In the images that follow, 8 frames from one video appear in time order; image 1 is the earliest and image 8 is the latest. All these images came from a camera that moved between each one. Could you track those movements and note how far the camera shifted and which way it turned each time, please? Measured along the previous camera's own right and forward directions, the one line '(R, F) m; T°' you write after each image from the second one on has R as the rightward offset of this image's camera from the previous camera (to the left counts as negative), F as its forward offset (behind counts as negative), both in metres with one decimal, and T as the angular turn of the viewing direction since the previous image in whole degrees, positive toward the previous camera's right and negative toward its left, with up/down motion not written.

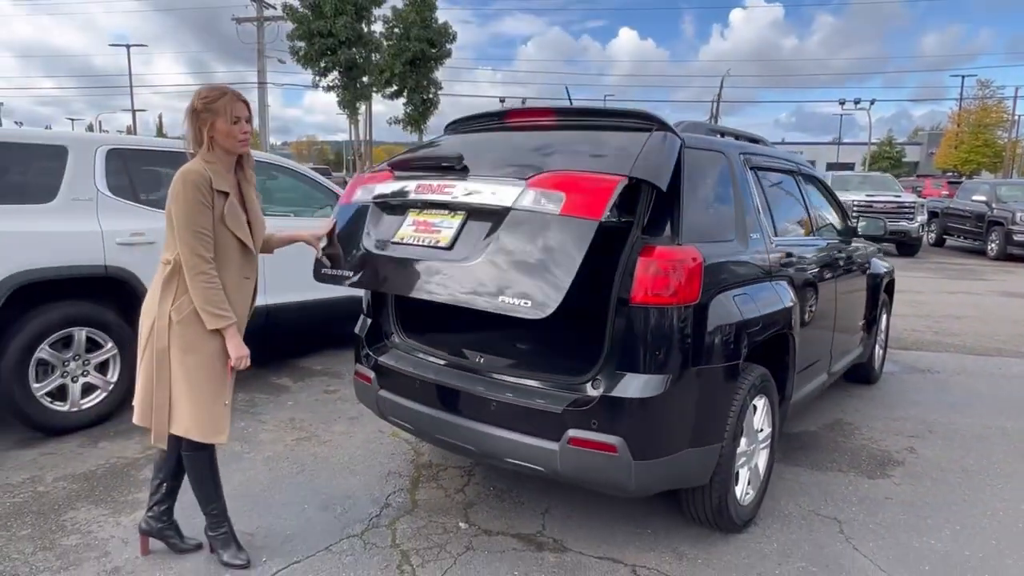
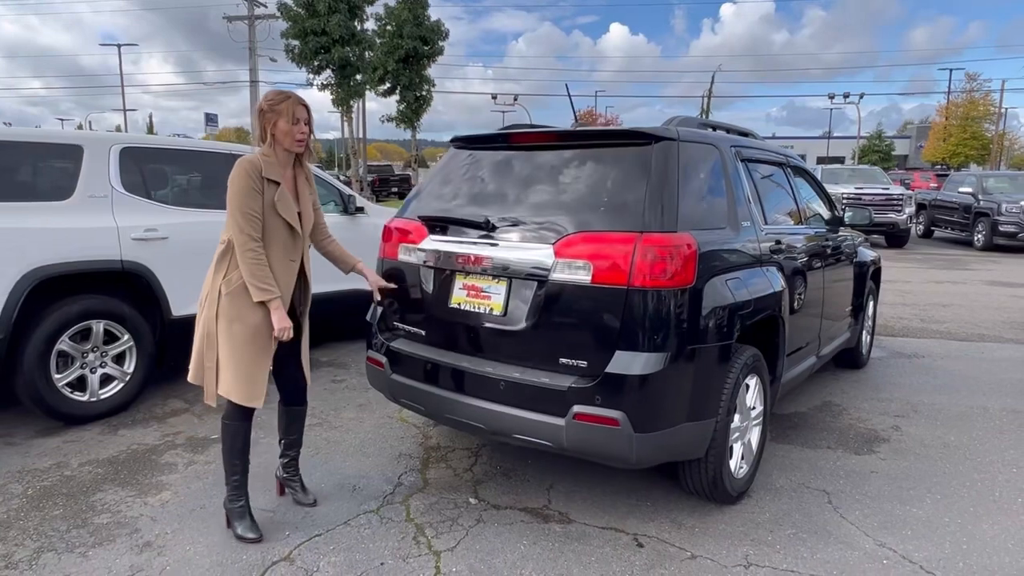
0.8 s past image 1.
(-0.1, -0.2) m; +1°
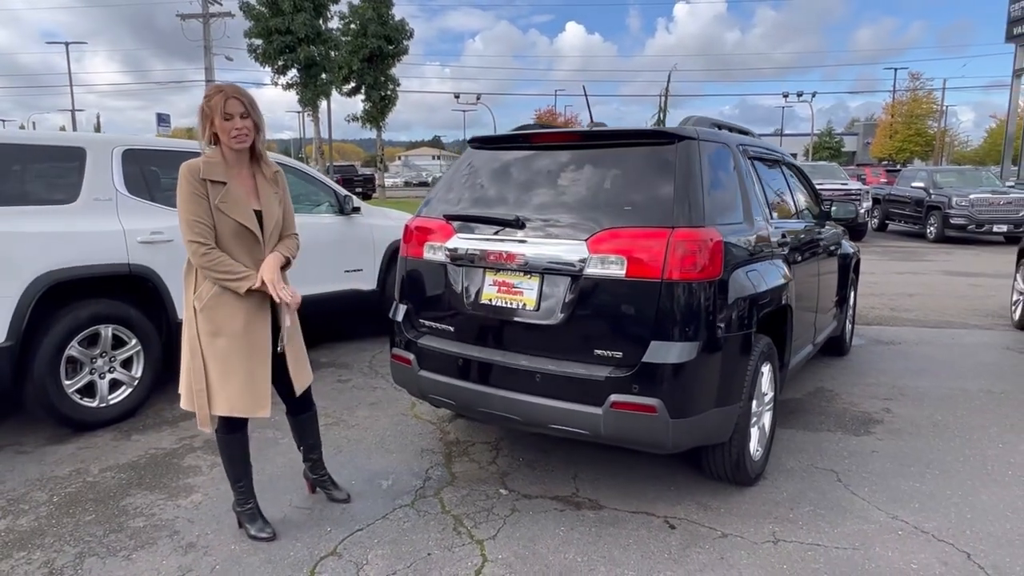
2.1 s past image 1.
(-0.3, -0.1) m; +3°
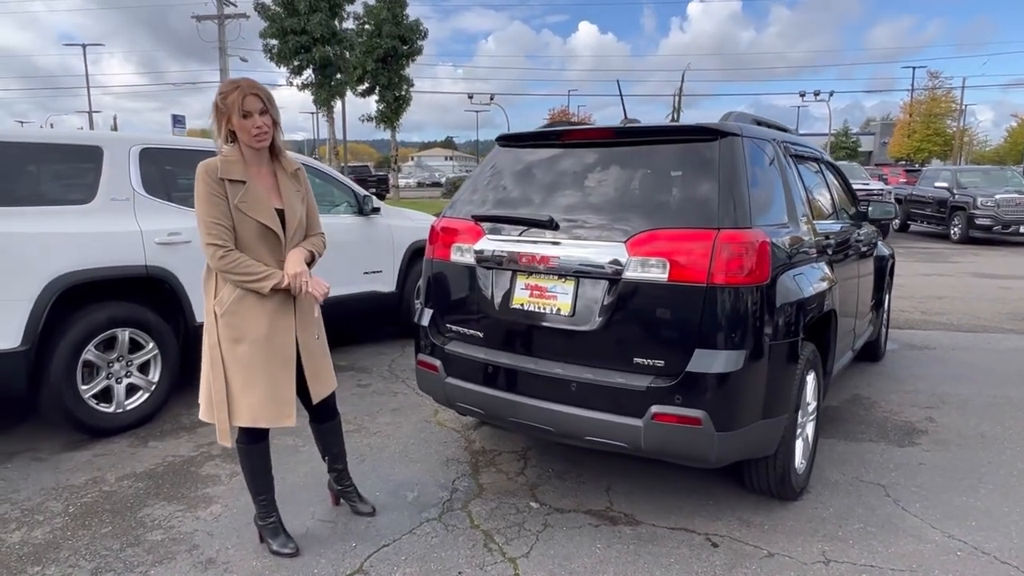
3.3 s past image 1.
(-0.1, +0.2) m; -1°
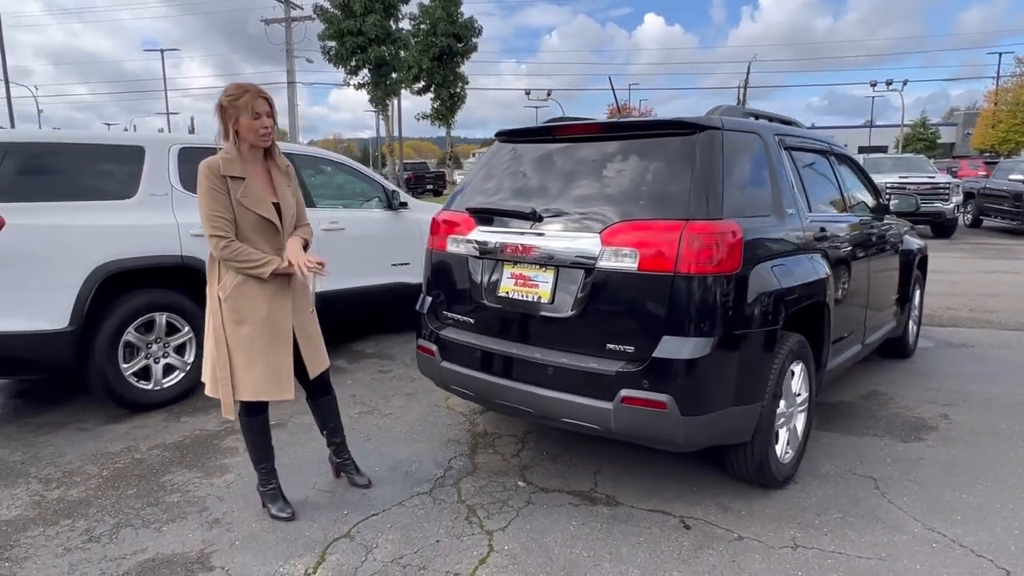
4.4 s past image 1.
(+0.4, -0.1) m; -5°
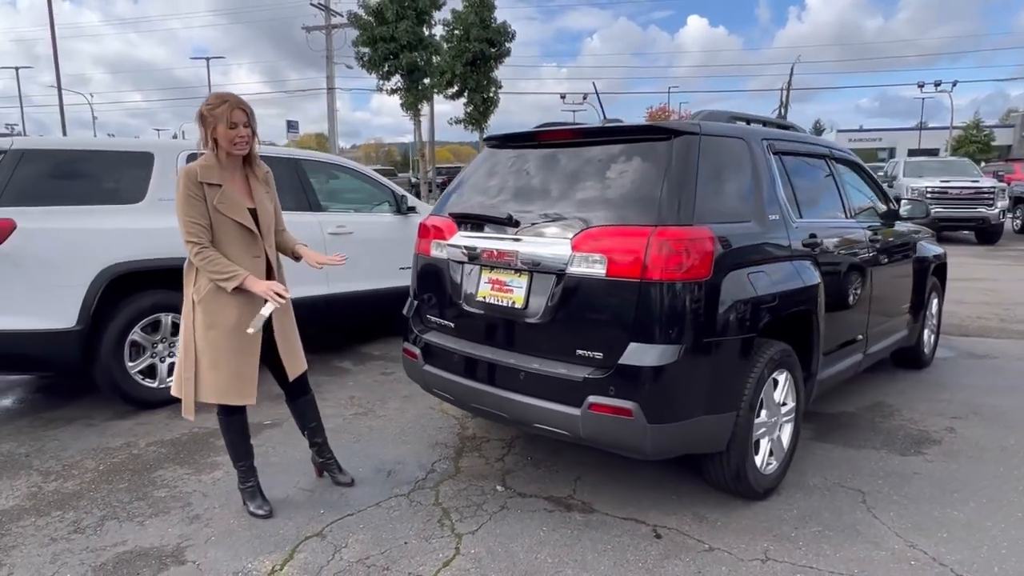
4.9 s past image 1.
(+0.3, 0.0) m; -3°
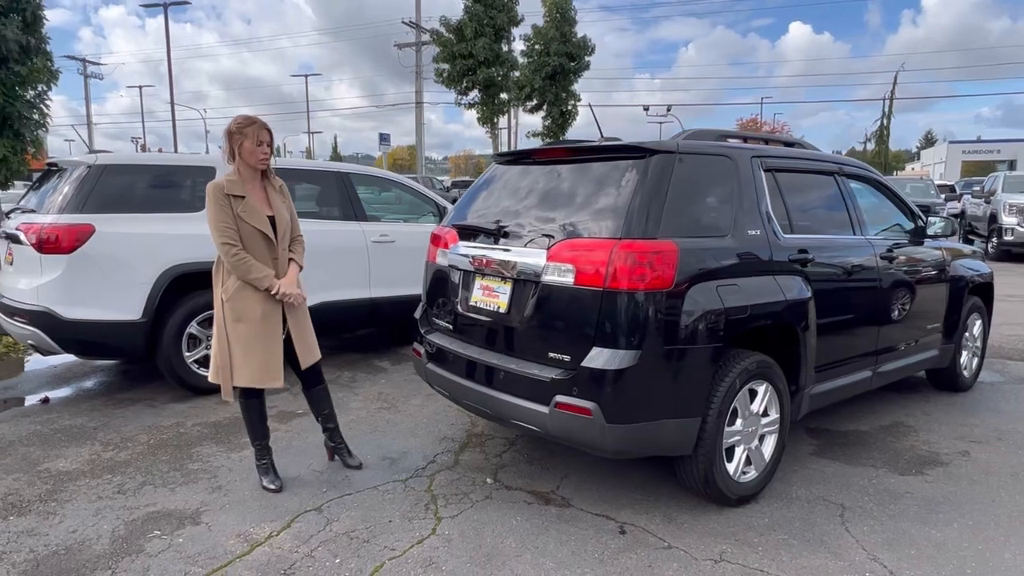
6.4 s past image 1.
(+0.5, -0.2) m; -7°
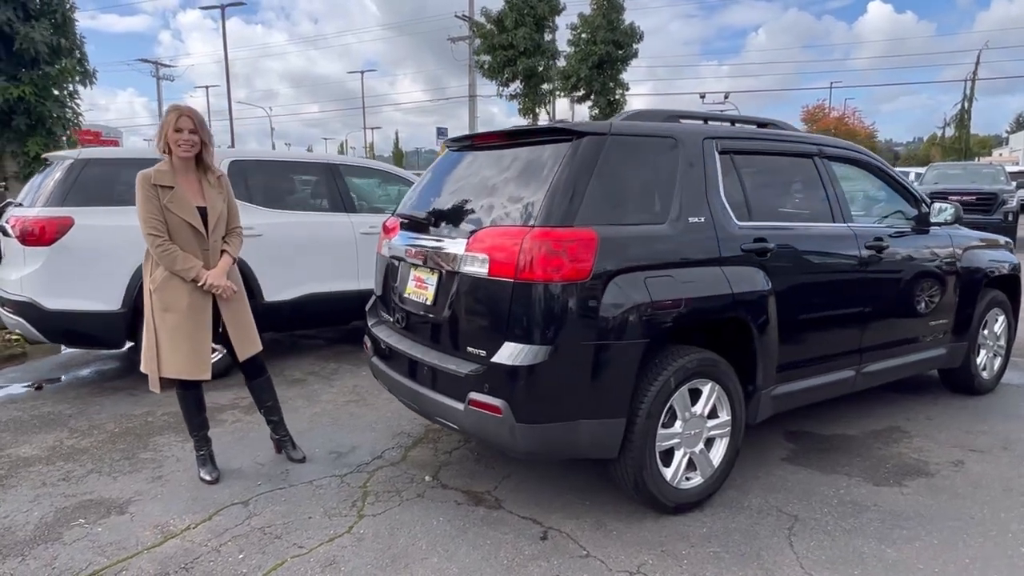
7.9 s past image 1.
(+0.7, +0.2) m; -5°
